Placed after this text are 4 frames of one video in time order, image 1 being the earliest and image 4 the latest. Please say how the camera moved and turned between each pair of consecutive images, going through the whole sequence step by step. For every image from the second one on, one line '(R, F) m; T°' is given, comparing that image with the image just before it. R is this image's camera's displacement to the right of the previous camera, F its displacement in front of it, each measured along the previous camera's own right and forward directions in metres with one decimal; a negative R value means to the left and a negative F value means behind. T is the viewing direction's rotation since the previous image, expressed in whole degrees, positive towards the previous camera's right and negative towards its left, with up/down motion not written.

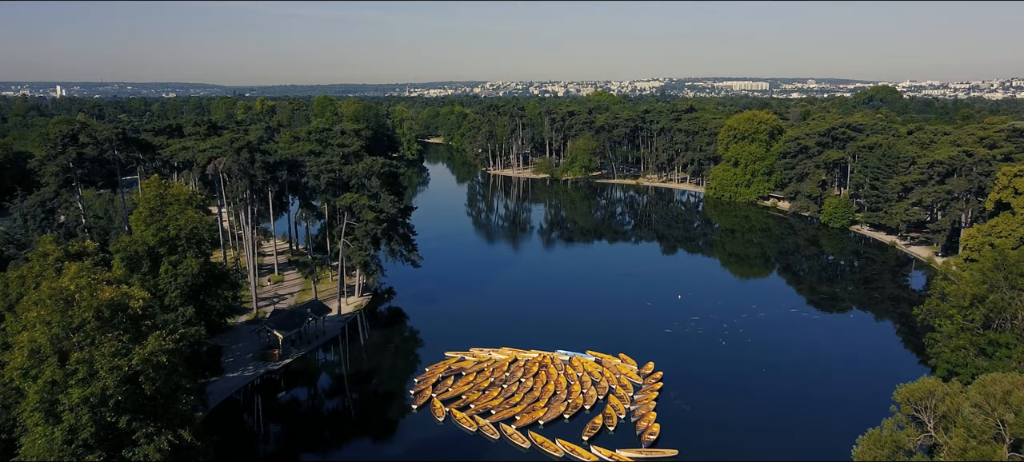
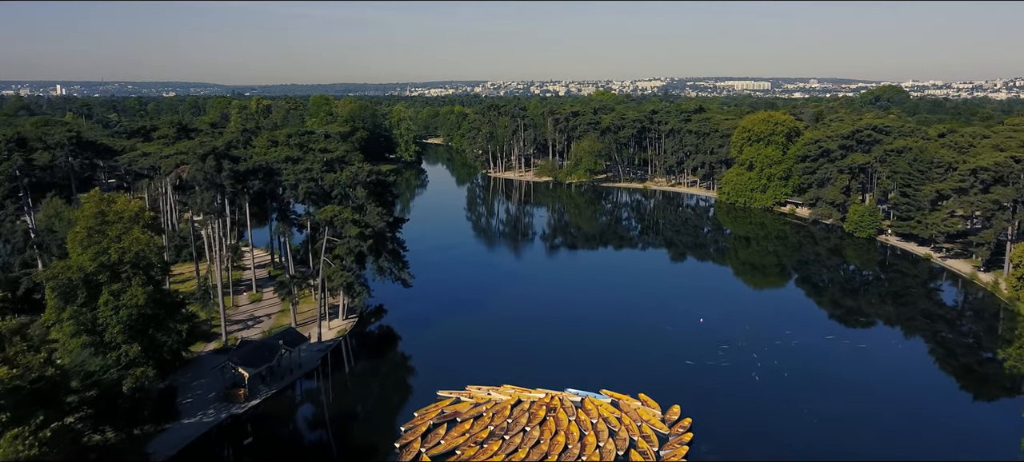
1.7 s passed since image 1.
(-0.1, +4.6) m; 0°
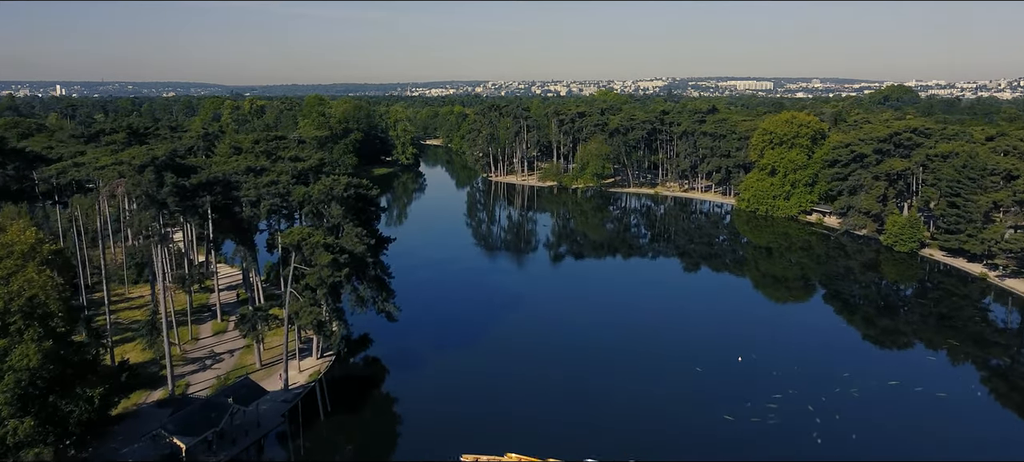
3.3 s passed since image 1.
(-0.2, +6.0) m; 0°
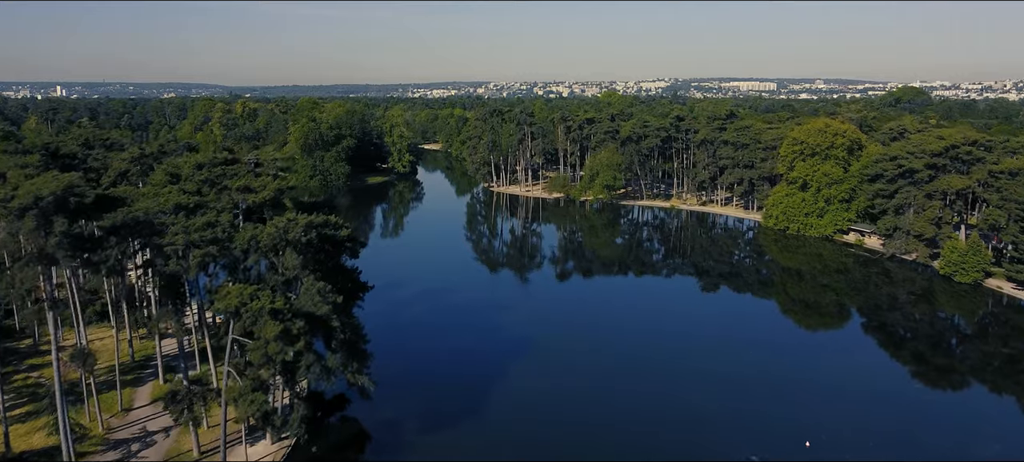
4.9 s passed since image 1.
(-0.2, +7.1) m; 0°
